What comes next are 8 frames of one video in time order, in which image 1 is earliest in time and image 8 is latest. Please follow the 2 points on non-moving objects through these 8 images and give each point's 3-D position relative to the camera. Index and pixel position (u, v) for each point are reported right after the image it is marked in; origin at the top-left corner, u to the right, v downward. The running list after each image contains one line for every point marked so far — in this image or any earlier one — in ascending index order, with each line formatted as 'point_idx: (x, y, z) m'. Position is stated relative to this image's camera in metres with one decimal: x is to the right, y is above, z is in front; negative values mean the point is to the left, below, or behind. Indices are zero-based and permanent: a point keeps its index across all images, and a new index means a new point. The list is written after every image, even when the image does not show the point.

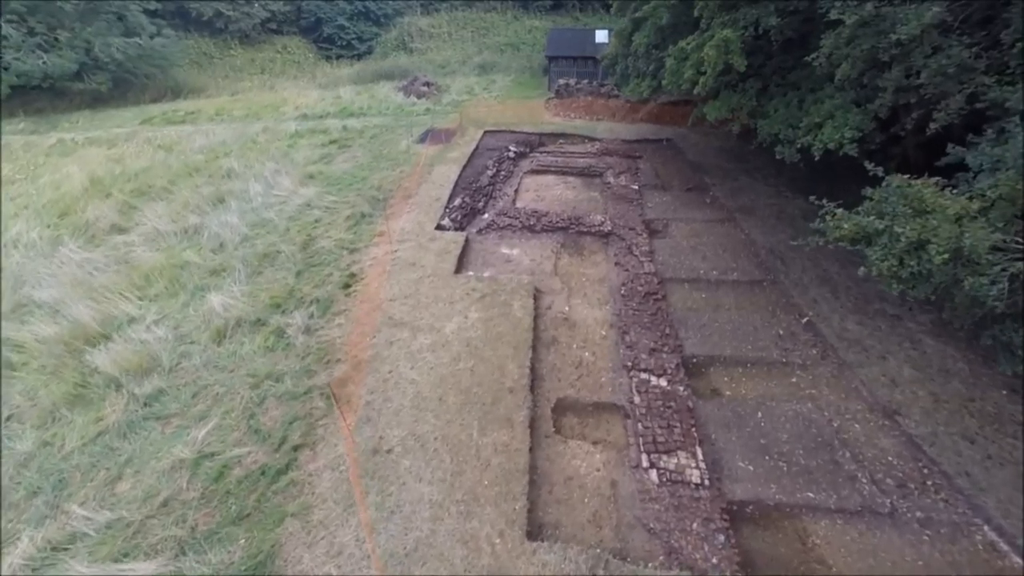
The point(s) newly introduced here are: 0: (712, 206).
0: (+10.8, +4.5, +15.9) m
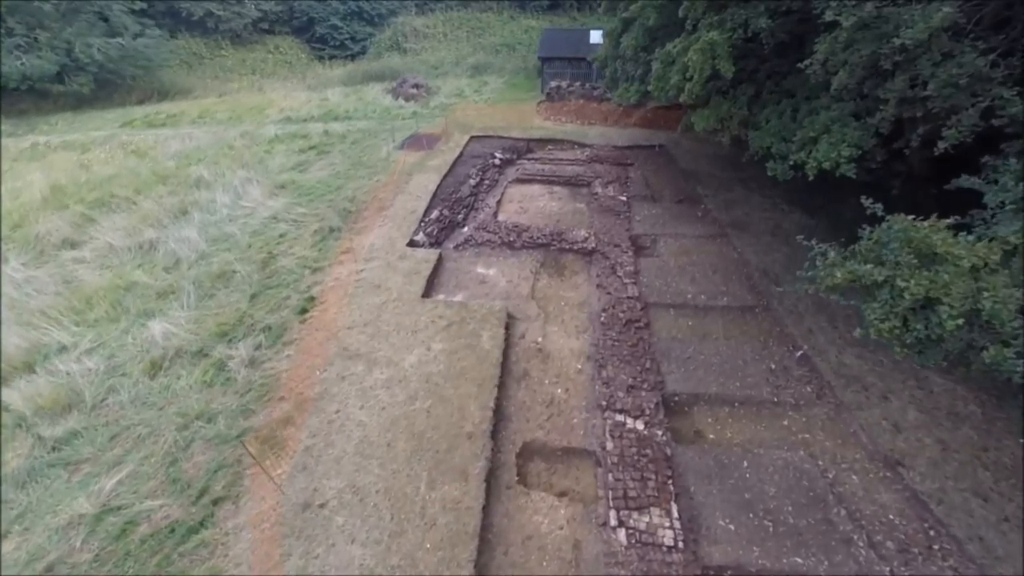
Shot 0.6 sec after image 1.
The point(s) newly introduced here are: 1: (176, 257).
0: (+9.7, +3.5, +14.9) m
1: (-12.5, +1.2, +11.0) m
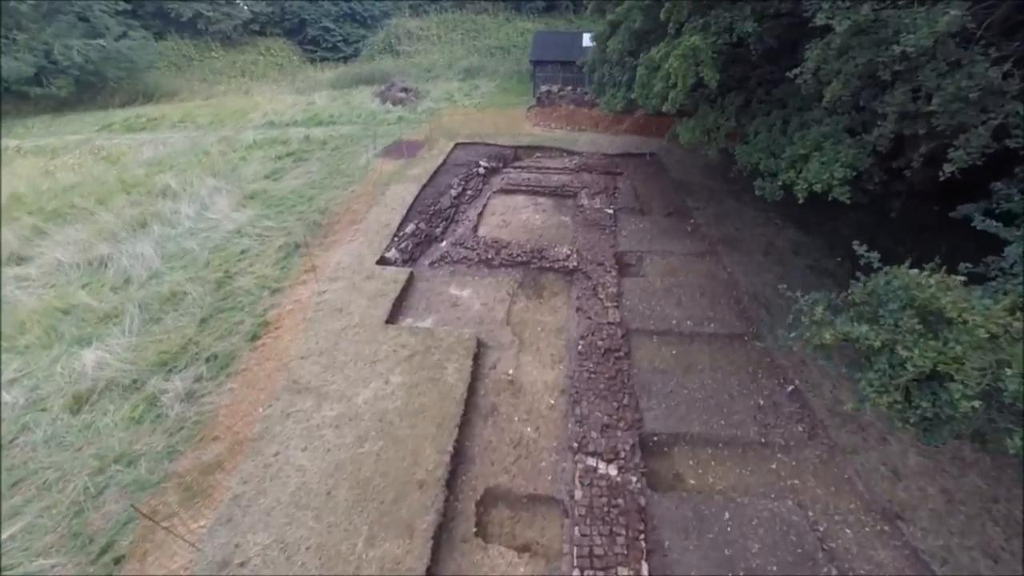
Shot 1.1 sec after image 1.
0: (+8.6, +2.5, +14.1) m
1: (-13.6, +0.4, +10.2) m
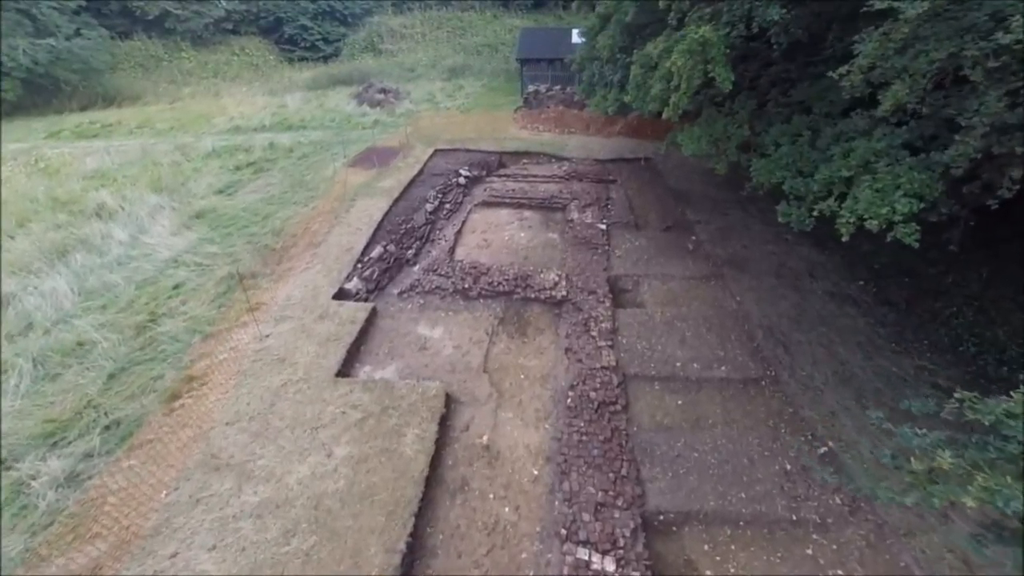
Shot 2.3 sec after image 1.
0: (+7.8, +1.4, +12.5) m
1: (-14.4, -1.1, +8.3) m
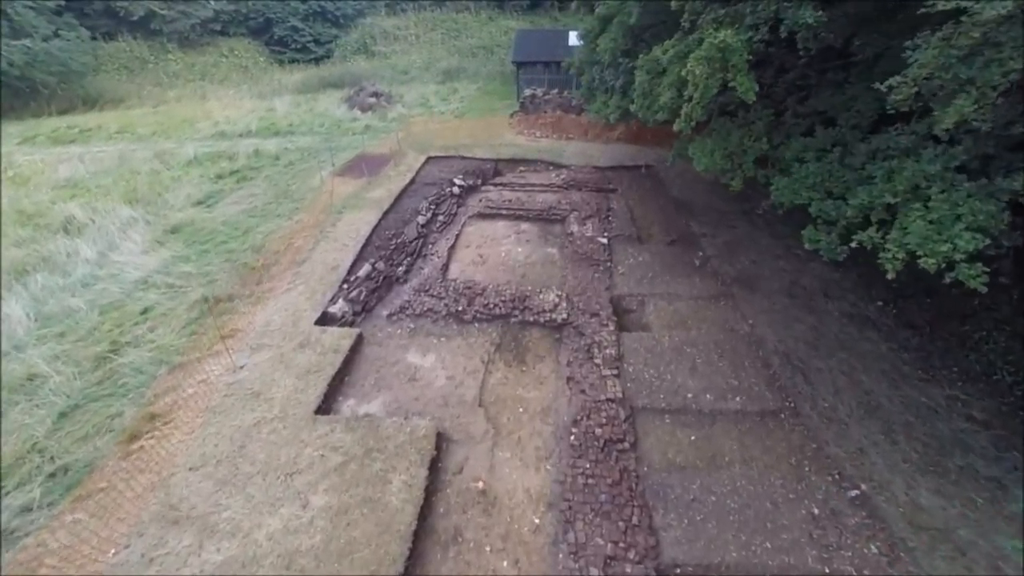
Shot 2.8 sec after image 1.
0: (+7.7, +0.7, +11.8) m
1: (-14.4, -2.0, +7.4) m
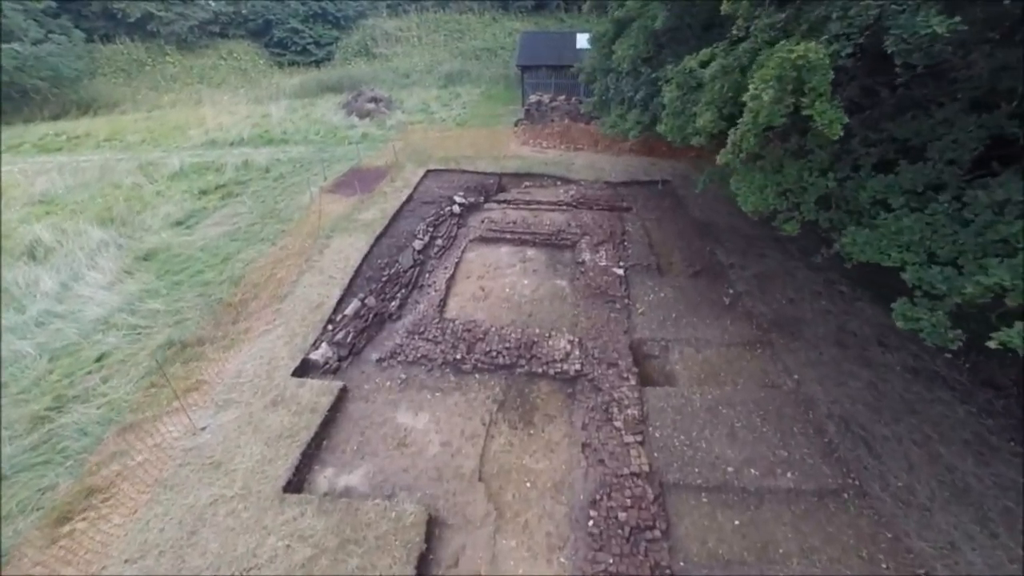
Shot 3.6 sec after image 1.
0: (+7.9, -0.7, +10.4) m
1: (-14.3, -3.2, +6.3) m
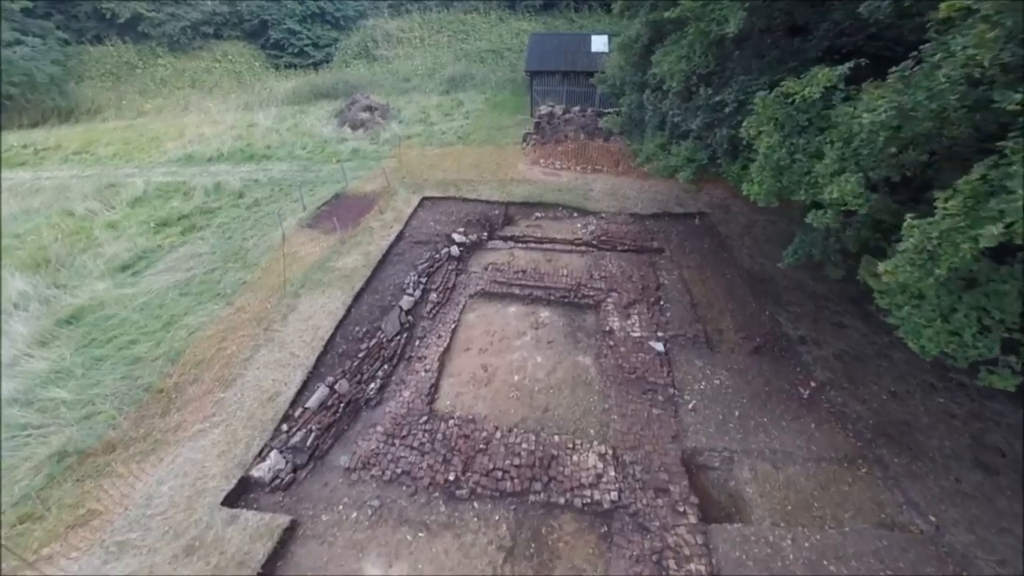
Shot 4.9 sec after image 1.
0: (+8.2, -3.1, +7.9) m
1: (-14.1, -5.5, +4.1) m
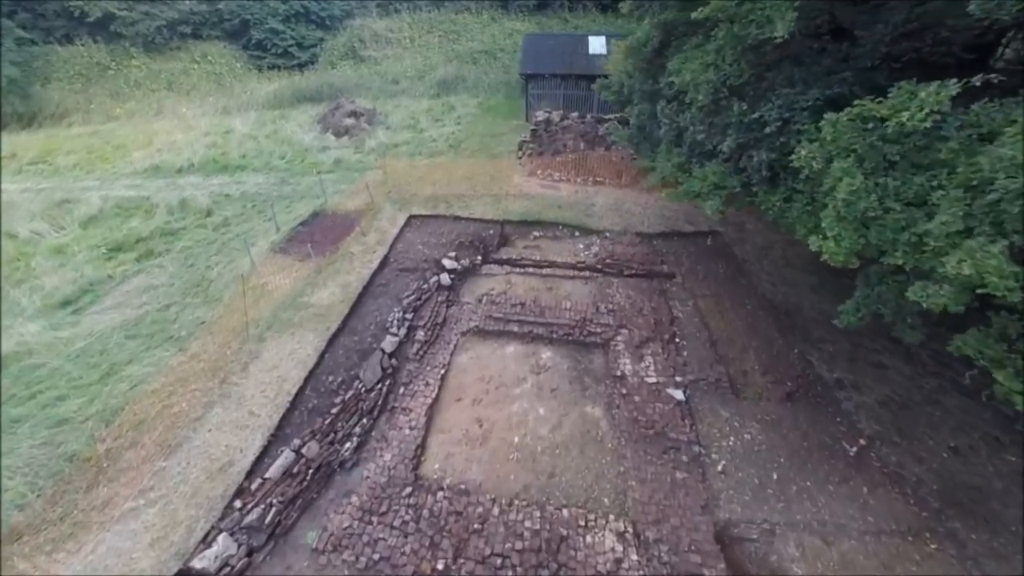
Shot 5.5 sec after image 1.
0: (+8.2, -4.2, +6.9) m
1: (-14.0, -6.8, +2.6) m
